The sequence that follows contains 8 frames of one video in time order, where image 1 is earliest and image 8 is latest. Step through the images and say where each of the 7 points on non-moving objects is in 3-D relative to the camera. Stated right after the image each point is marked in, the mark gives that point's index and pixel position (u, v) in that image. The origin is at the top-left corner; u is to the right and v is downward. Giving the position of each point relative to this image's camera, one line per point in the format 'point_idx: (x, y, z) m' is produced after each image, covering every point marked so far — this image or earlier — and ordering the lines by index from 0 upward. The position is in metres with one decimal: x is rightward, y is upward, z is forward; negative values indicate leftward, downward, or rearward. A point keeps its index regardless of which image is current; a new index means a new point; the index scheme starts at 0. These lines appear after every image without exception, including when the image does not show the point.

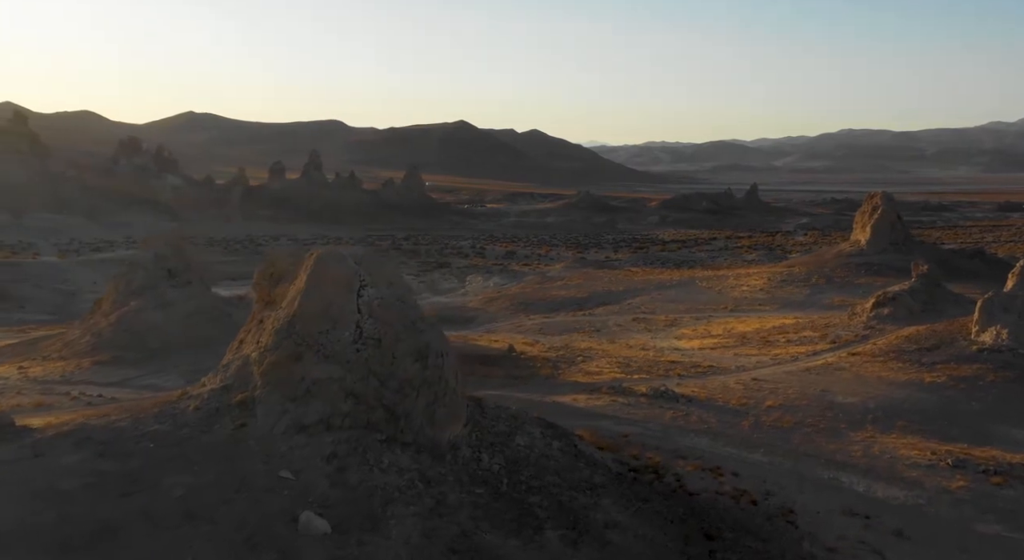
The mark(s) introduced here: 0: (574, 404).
0: (+0.8, -1.7, +12.7) m
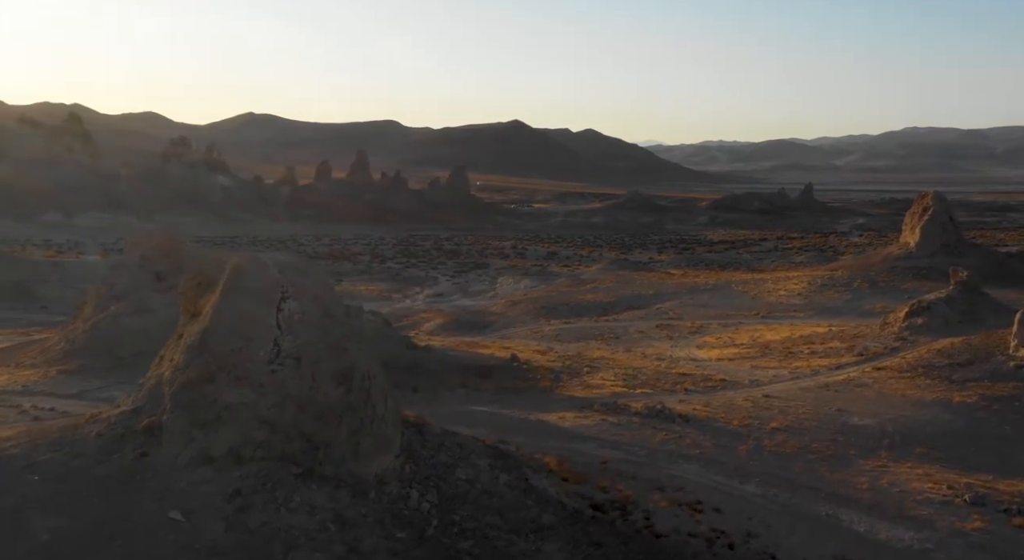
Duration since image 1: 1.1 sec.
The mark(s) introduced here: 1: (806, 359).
0: (+0.6, -1.9, +11.8) m
1: (+5.8, -1.6, +18.0) m
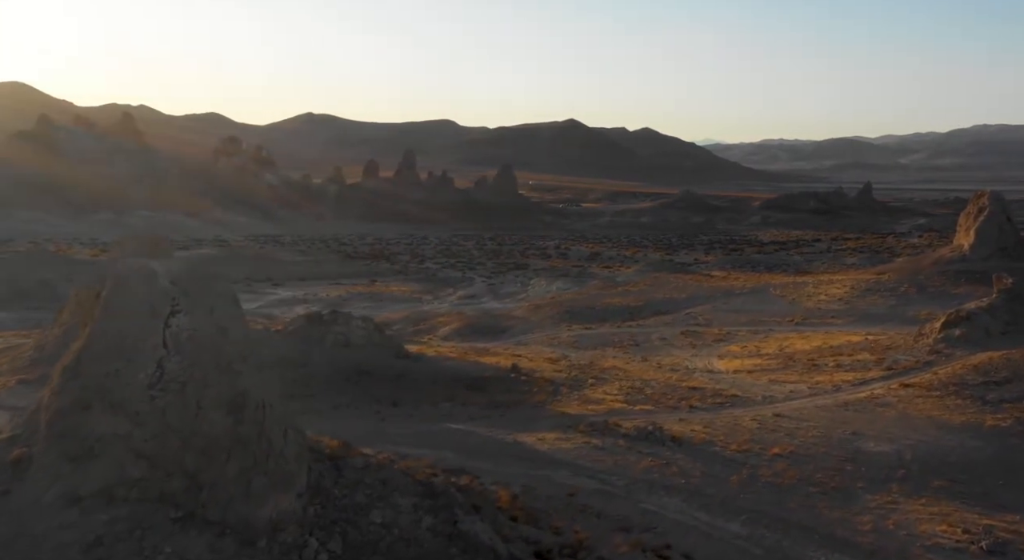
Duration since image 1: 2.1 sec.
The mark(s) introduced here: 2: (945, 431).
0: (+0.2, -2.0, +10.8) m
1: (+5.8, -1.7, +16.8) m
2: (+5.9, -2.1, +12.4) m
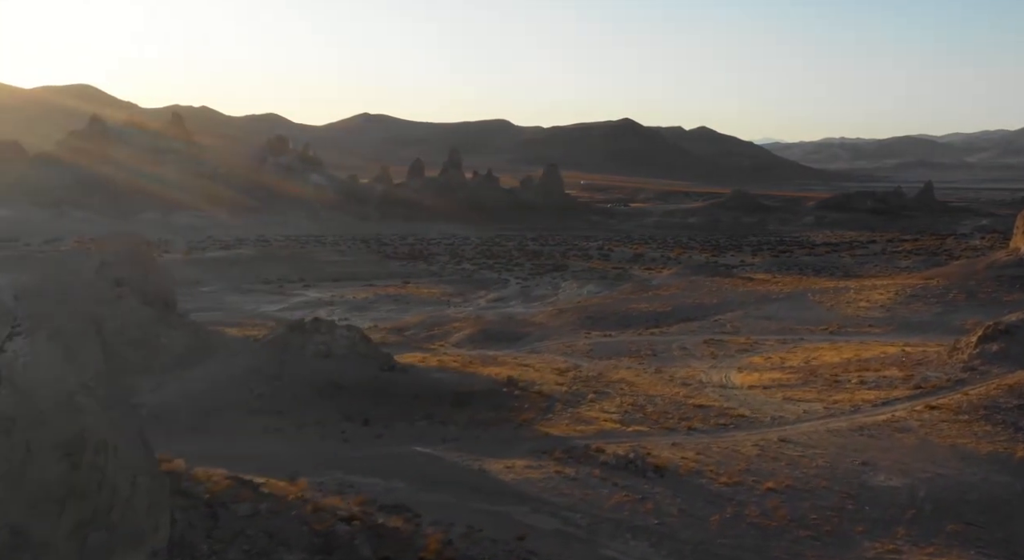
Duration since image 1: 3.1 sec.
0: (-0.2, -2.1, +9.8) m
1: (+5.7, -1.9, +15.5) m
2: (+5.6, -2.2, +11.1) m
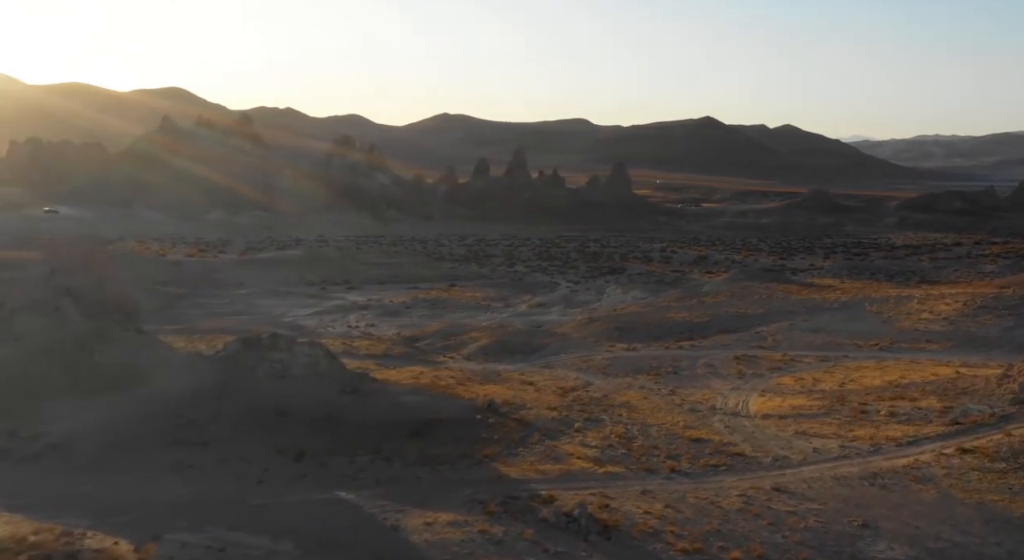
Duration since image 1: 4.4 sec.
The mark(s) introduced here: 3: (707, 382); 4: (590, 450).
0: (-0.9, -2.3, +8.4) m
1: (+5.4, -2.2, +13.5) m
2: (+4.9, -2.5, +9.2) m
3: (+4.1, -2.1, +19.3) m
4: (+1.1, -2.3, +12.4) m
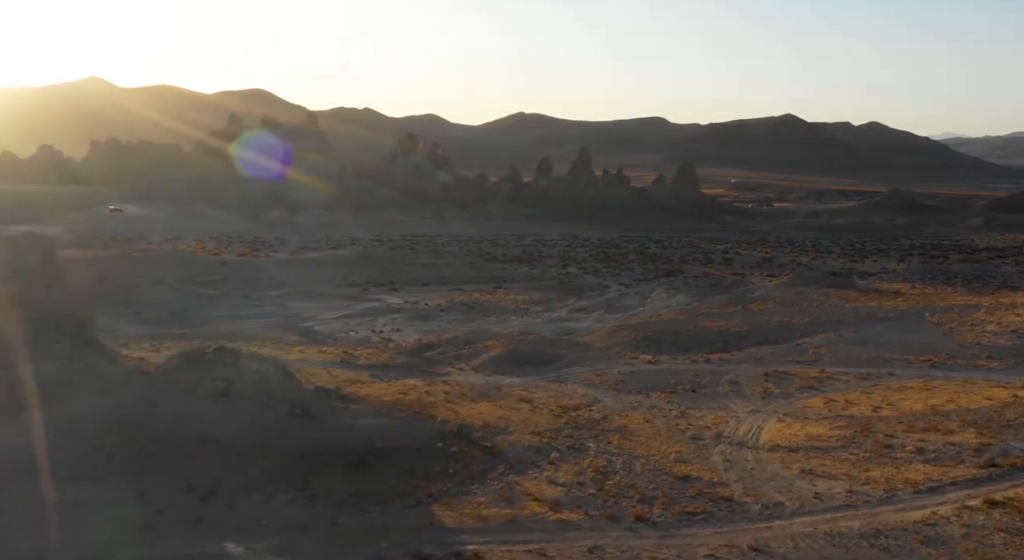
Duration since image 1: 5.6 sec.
0: (-1.8, -2.5, +7.0) m
1: (+4.9, -2.4, +11.7) m
2: (+4.1, -2.7, +7.4) m
3: (+4.1, -2.3, +17.5) m
4: (+0.6, -2.5, +10.8) m
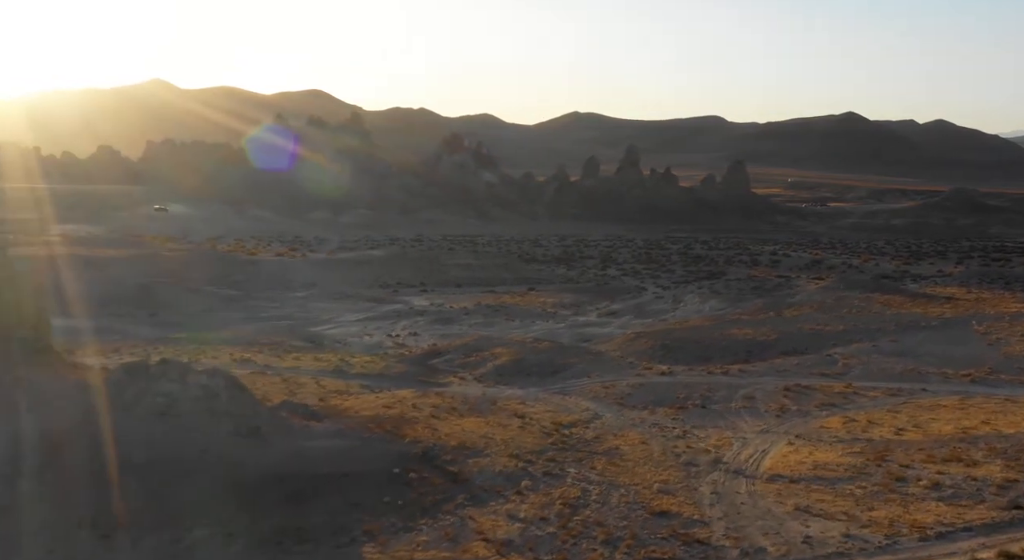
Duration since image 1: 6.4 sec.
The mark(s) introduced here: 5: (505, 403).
0: (-2.5, -2.6, +6.0) m
1: (+4.5, -2.5, +10.3) m
2: (+3.4, -2.9, +6.1) m
3: (+4.0, -2.5, +16.2) m
4: (+0.1, -2.6, +9.7) m
5: (0.0, -2.3, +17.4) m
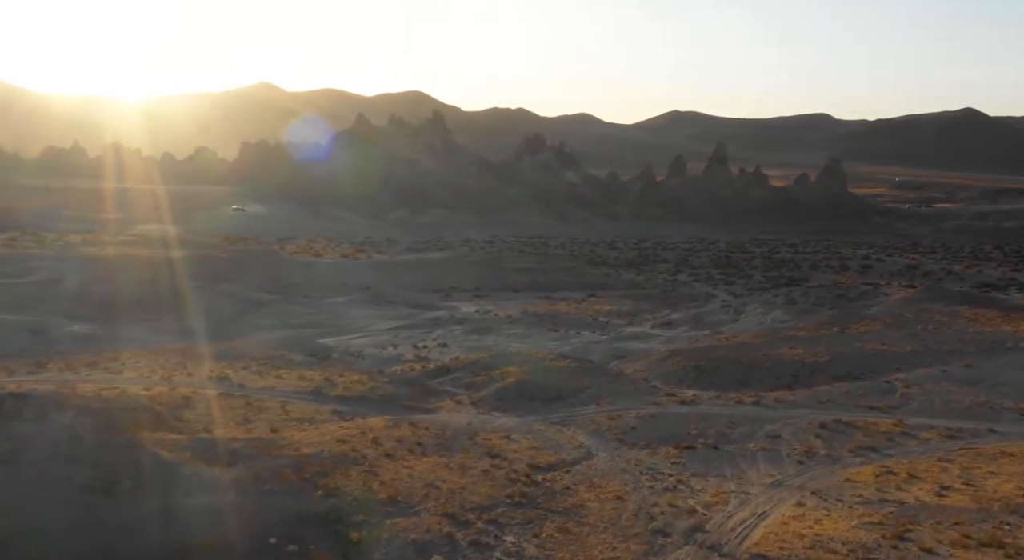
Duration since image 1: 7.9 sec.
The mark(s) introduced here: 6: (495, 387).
0: (-3.9, -2.9, +4.3) m
1: (+3.4, -2.9, +7.8) m
2: (+1.9, -3.2, +3.8) m
3: (+3.5, -2.8, +13.7) m
4: (-1.0, -2.9, +7.7) m
5: (-0.3, -2.6, +15.4) m
6: (-0.3, -2.3, +19.4) m
